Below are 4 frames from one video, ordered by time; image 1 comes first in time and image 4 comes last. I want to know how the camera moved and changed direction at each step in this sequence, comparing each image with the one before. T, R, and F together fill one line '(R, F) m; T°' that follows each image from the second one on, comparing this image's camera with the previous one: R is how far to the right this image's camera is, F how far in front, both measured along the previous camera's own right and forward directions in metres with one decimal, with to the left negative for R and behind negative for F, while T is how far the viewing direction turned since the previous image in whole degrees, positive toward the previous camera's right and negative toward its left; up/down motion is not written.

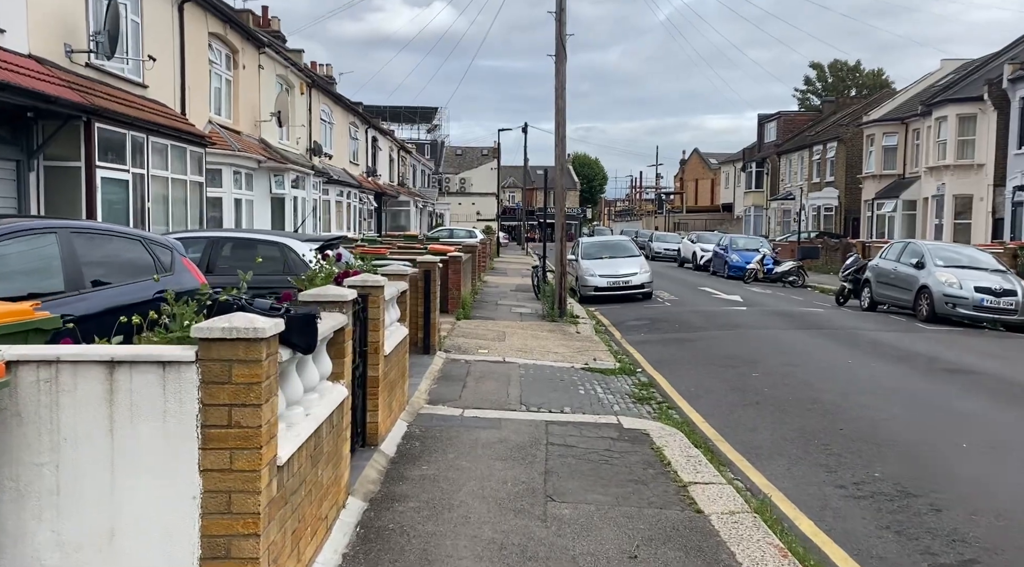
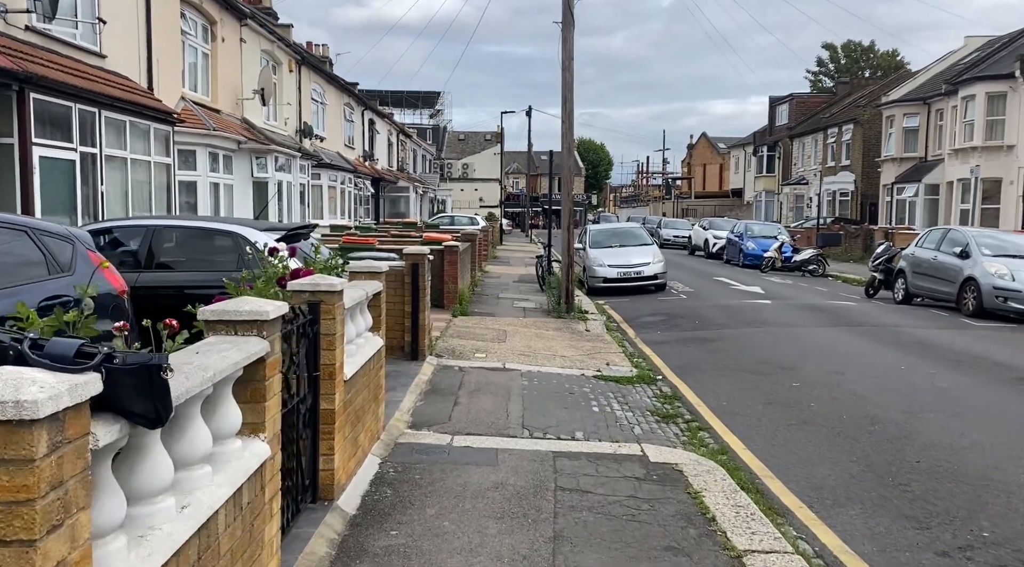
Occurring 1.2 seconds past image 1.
(0.0, +1.5) m; 0°
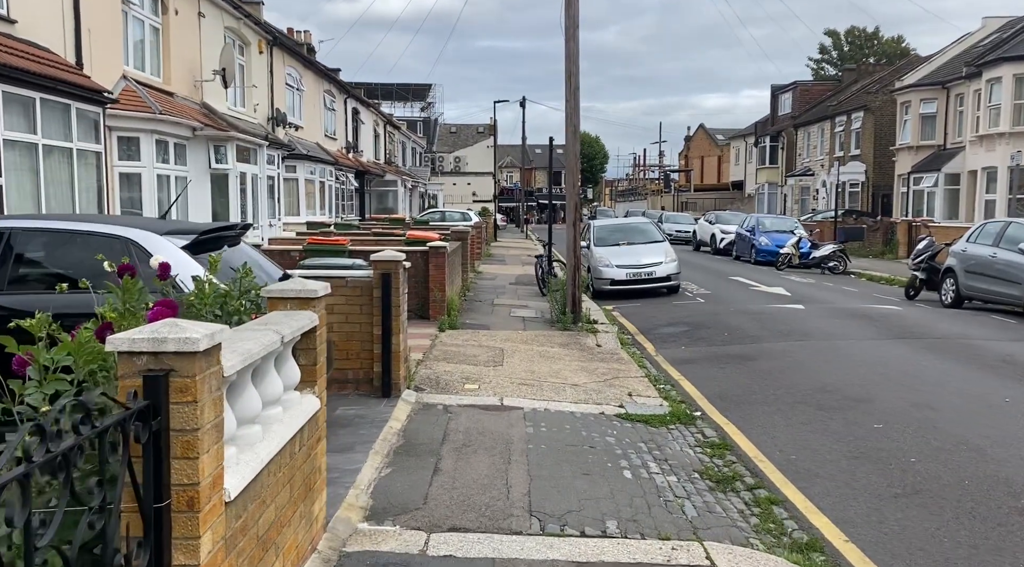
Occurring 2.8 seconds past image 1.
(0.0, +2.1) m; 0°
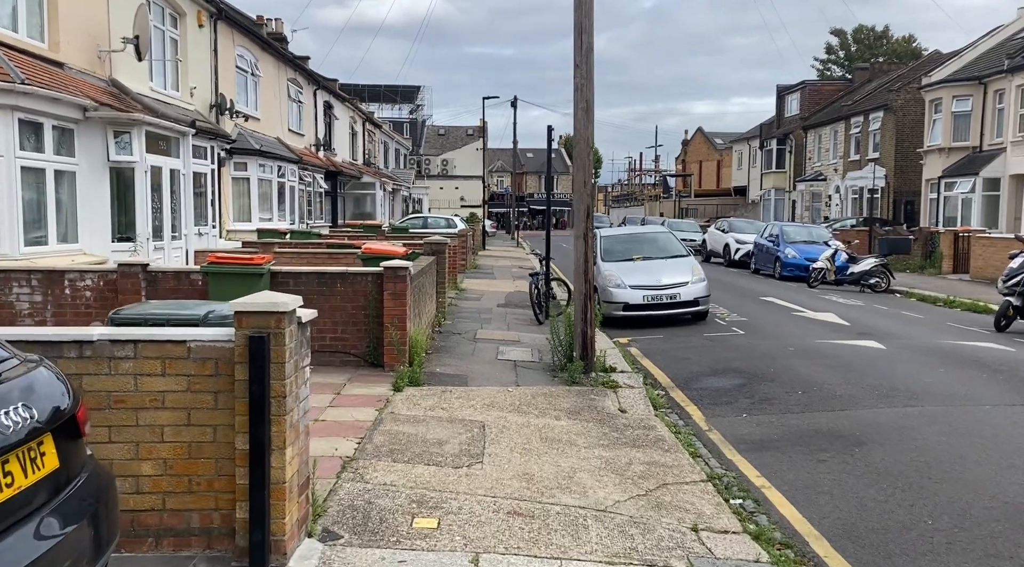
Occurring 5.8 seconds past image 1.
(0.0, +3.4) m; +1°
